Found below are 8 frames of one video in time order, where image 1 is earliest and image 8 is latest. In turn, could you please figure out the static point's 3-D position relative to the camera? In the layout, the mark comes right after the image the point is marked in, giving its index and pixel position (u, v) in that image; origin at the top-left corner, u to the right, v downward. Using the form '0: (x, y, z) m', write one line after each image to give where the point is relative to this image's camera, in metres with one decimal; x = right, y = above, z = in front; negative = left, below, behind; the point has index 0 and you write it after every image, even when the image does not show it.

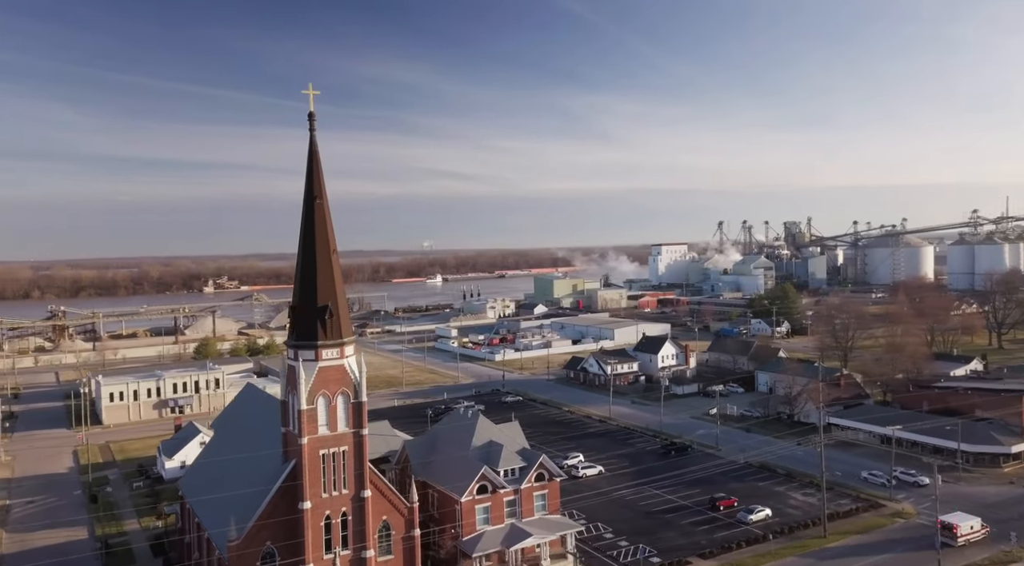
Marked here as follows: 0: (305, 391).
0: (-3.5, -1.8, +12.9) m
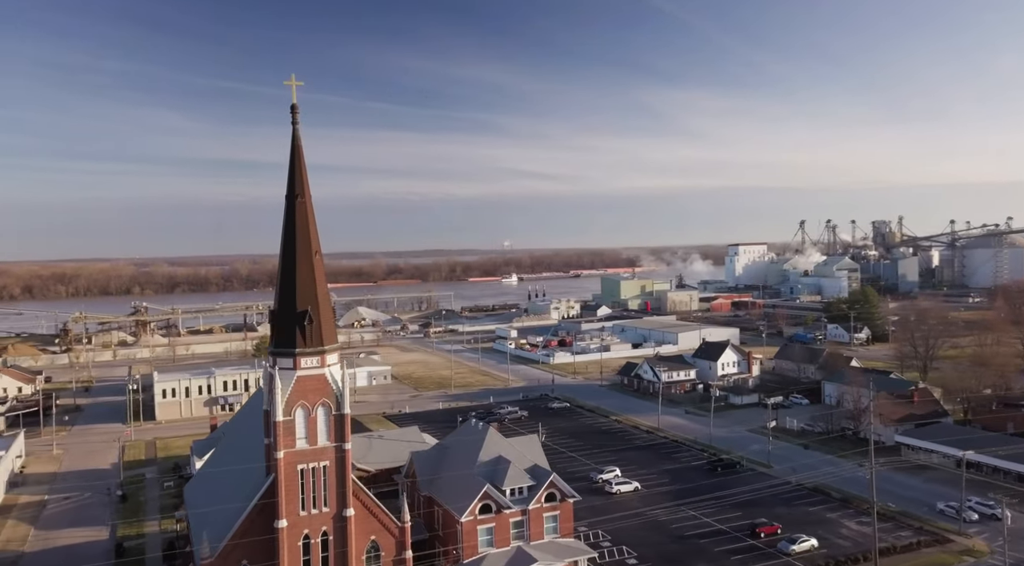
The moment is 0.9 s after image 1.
0: (-3.6, -1.9, +12.1) m
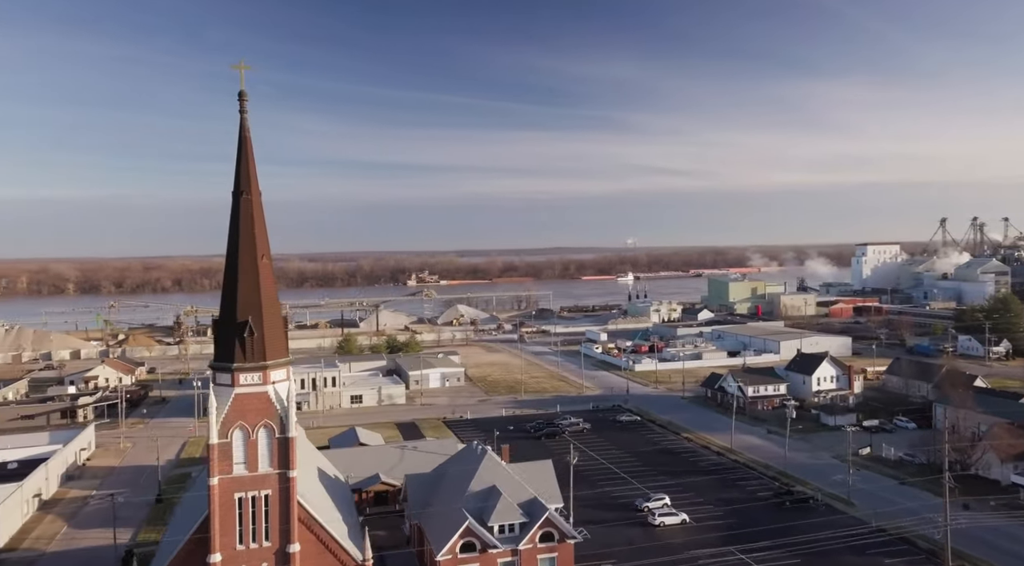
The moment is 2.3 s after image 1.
0: (-4.2, -2.0, +10.9) m
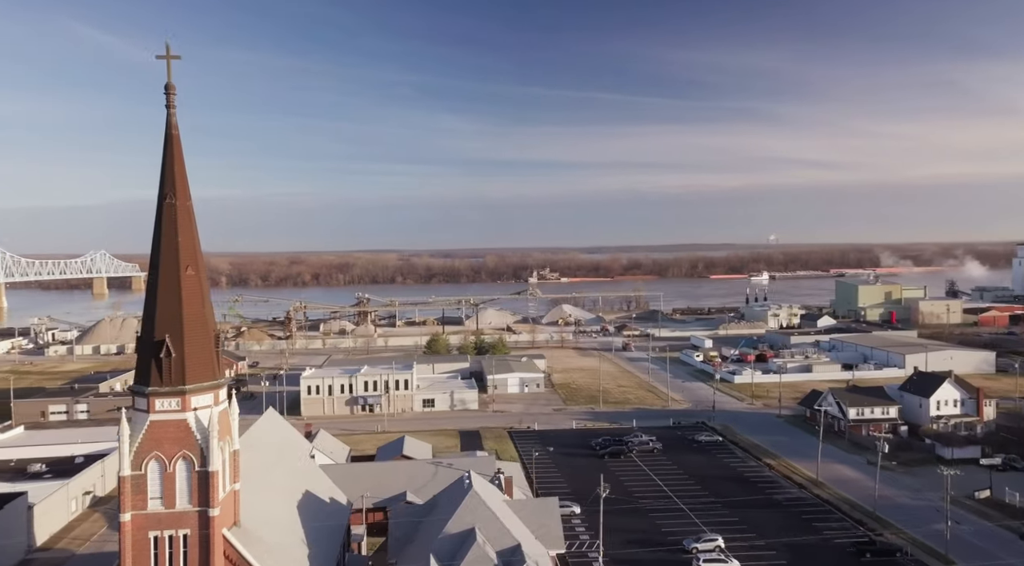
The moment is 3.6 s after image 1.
0: (-4.9, -2.2, +9.9) m
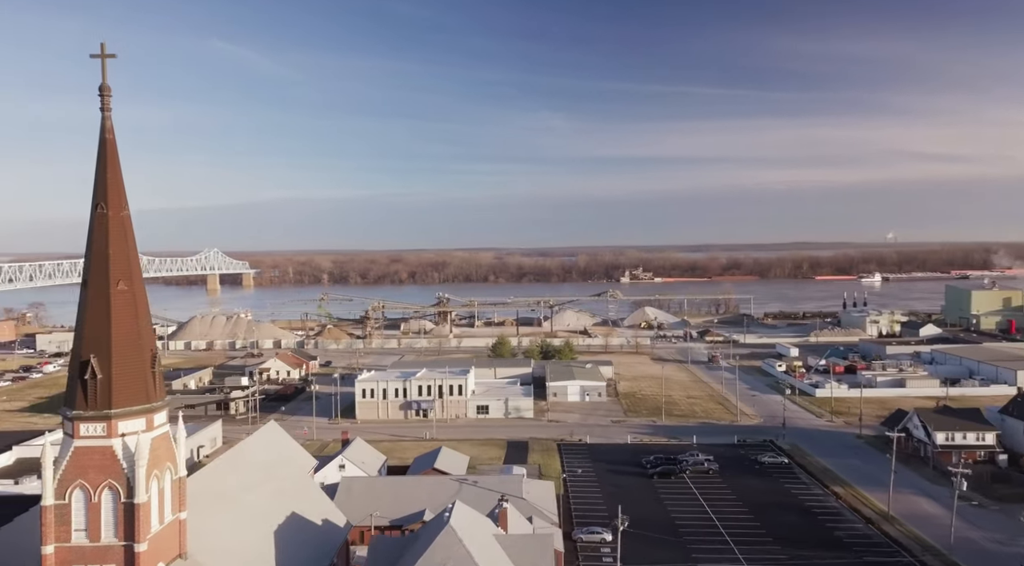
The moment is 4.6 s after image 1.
0: (-5.5, -2.4, +9.2) m
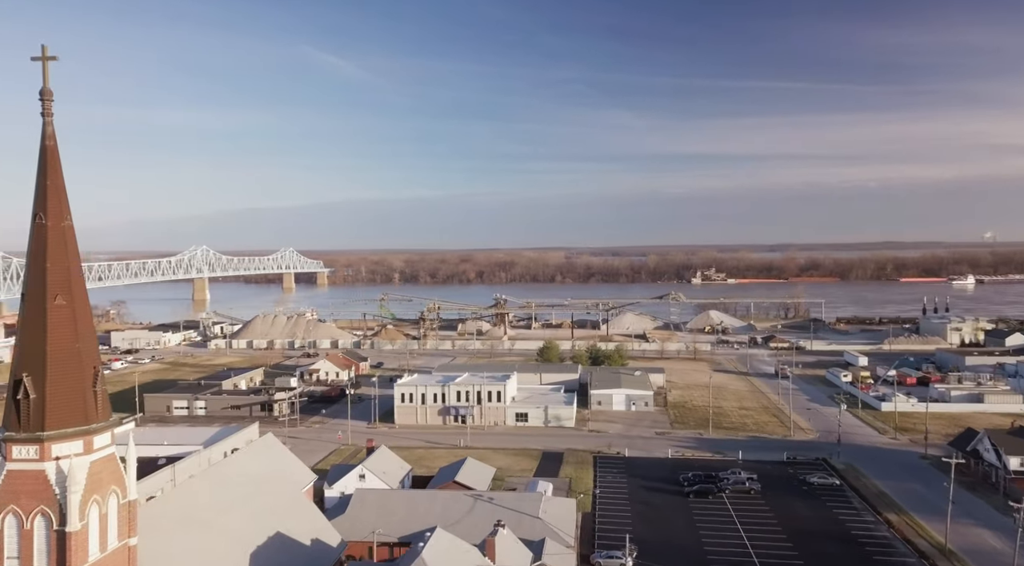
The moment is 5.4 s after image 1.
0: (-6.0, -2.5, +8.8) m
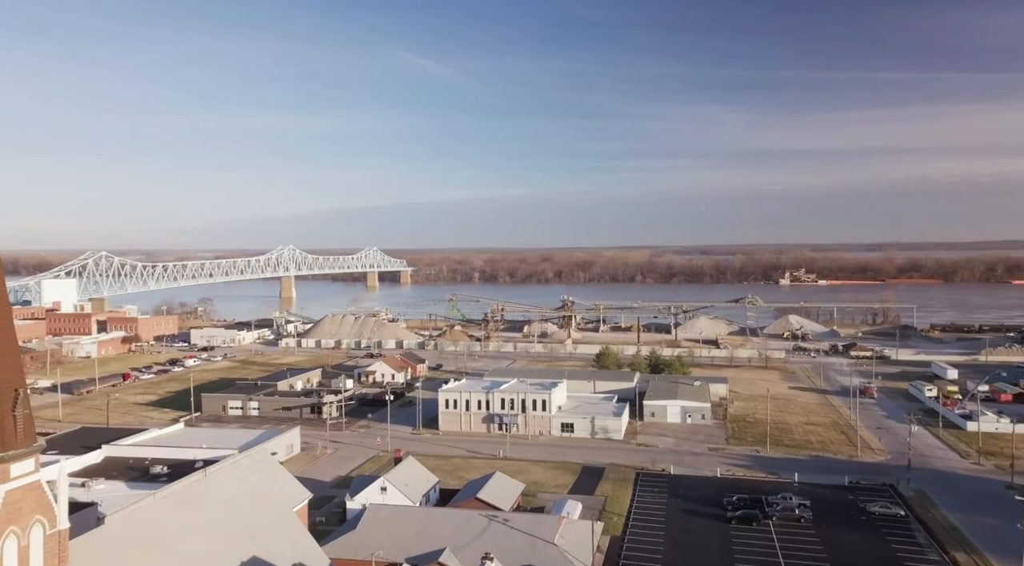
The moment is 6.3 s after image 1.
0: (-6.7, -2.7, +8.4) m
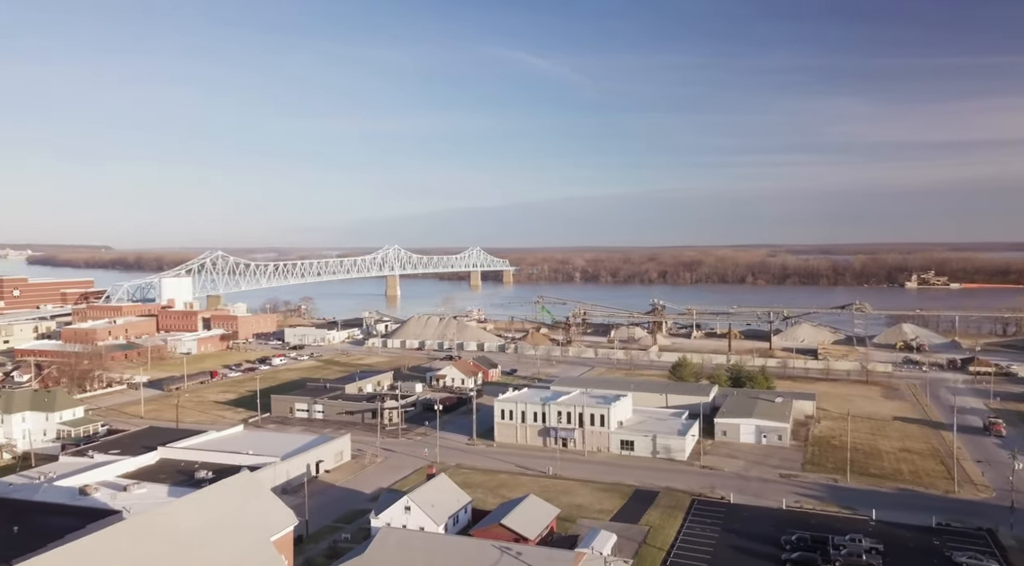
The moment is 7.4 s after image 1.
0: (-7.7, -2.9, +8.0) m
